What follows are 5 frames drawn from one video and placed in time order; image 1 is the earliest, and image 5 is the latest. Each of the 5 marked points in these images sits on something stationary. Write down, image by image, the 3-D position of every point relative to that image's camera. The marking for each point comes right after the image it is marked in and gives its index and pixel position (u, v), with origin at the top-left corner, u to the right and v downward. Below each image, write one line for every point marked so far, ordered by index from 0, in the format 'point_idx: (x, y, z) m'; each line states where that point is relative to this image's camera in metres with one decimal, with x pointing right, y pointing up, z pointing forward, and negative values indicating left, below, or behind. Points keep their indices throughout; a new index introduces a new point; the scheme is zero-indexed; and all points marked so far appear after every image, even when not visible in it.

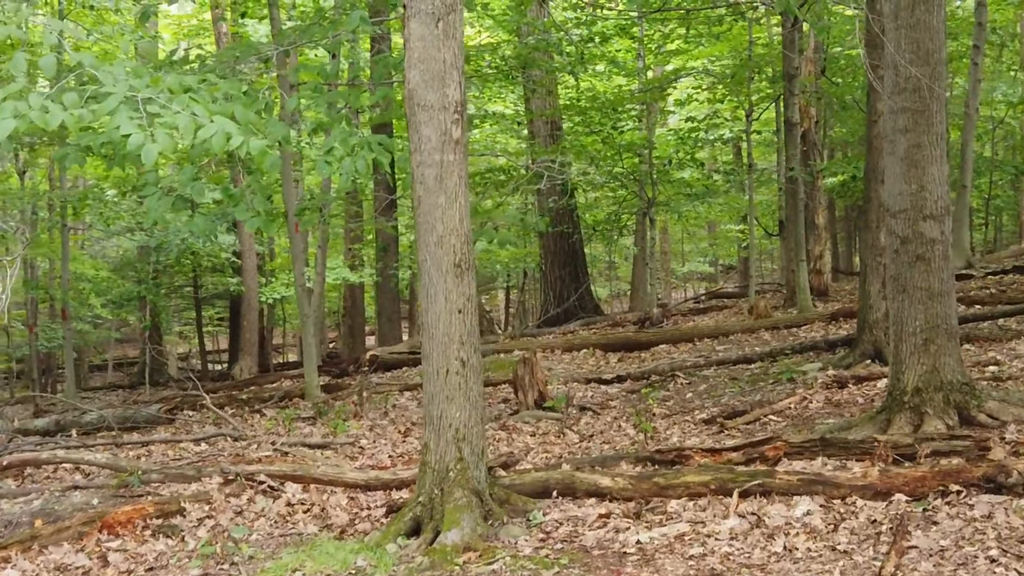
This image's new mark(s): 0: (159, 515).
0: (-2.7, -1.7, +5.7) m
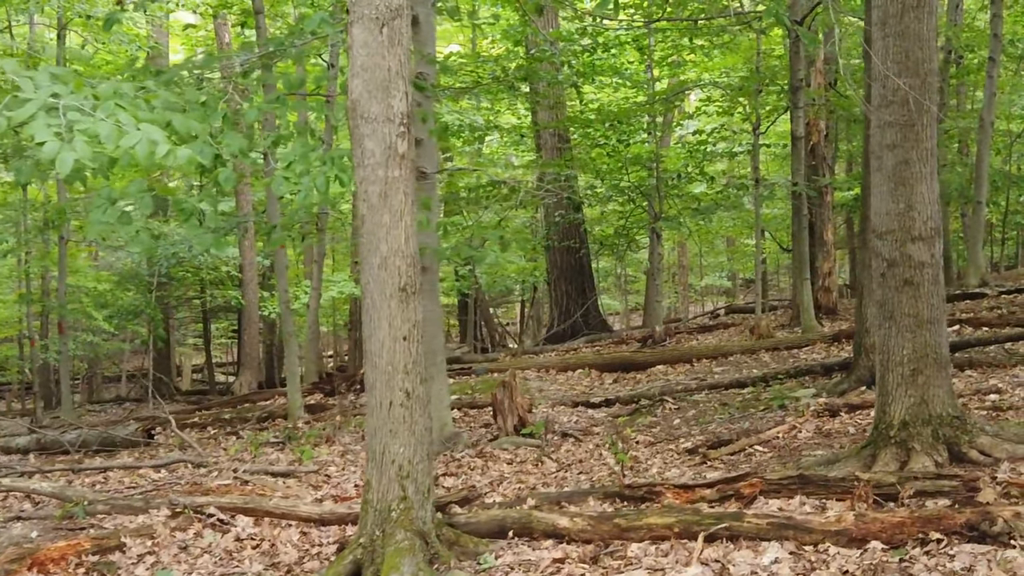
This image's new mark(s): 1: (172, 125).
0: (-3.0, -1.9, +5.4) m
1: (-2.4, +1.1, +5.3) m
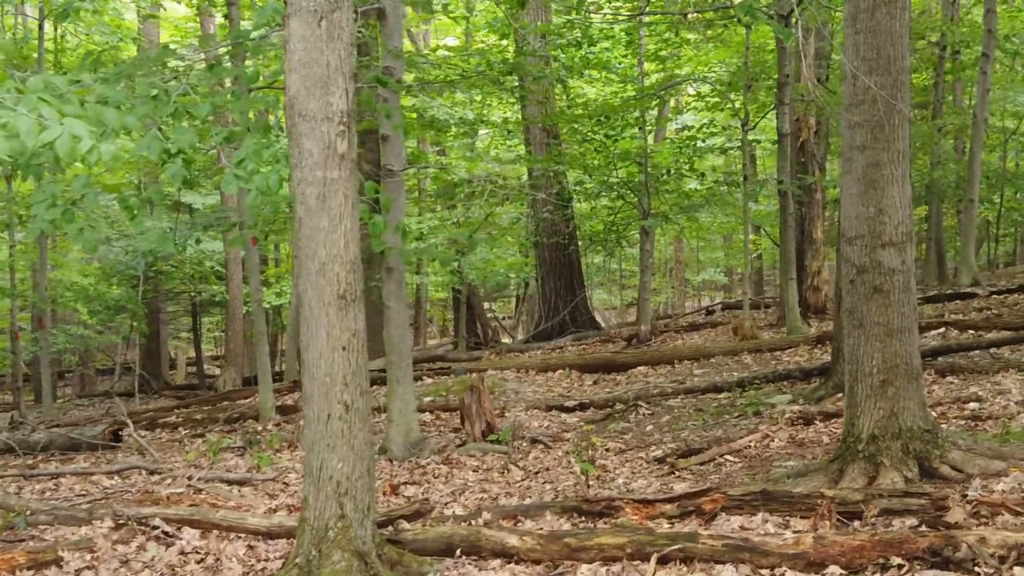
0: (-3.3, -1.9, +5.2) m
1: (-2.7, +1.1, +5.0) m
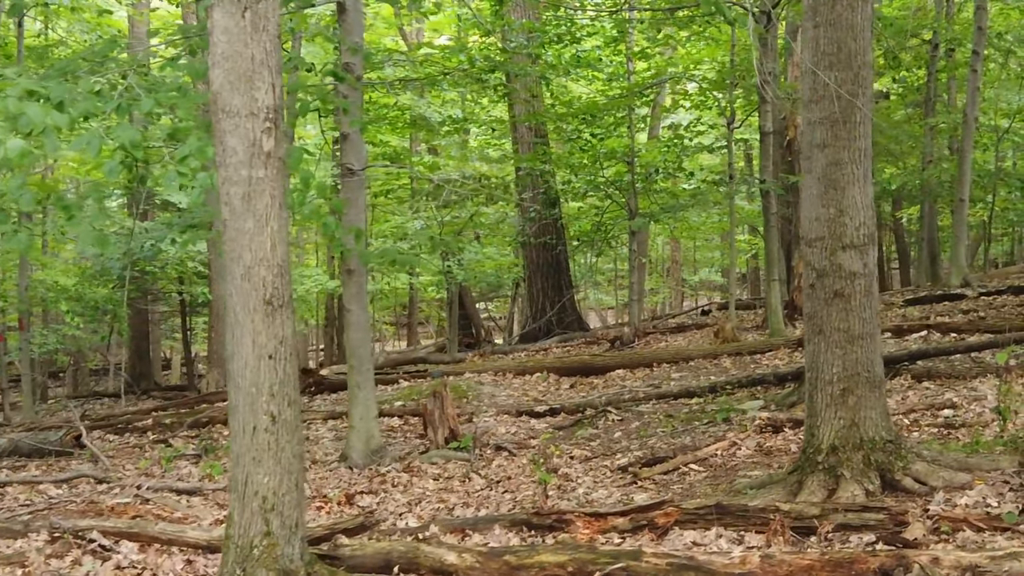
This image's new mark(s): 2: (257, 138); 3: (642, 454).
0: (-3.6, -1.9, +5.0) m
1: (-3.0, +1.1, +4.8) m
2: (-1.4, +0.8, +4.1) m
3: (+1.2, -1.5, +6.9) m
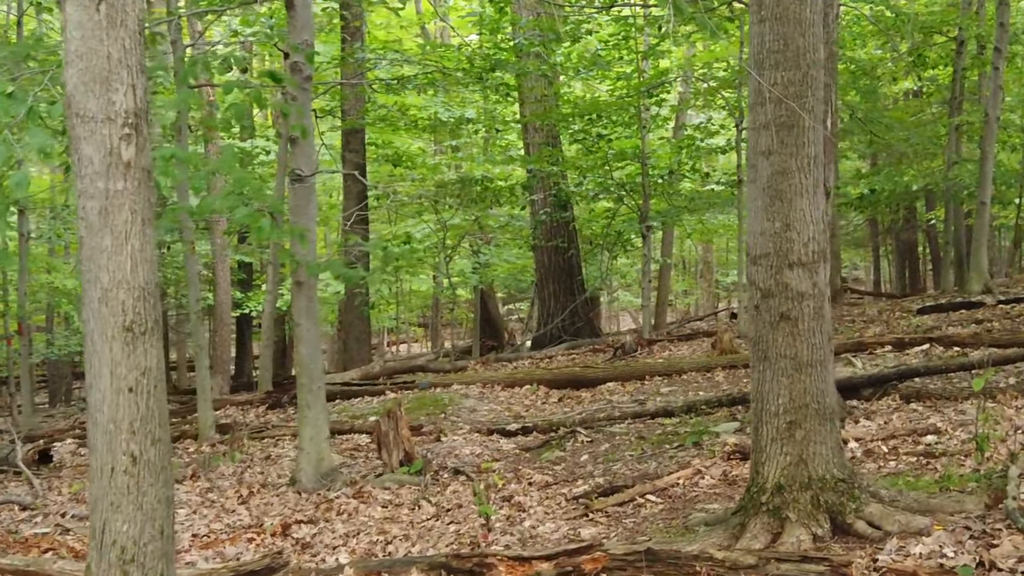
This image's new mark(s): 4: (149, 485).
0: (-4.1, -2.1, +4.7) m
1: (-3.5, +0.9, +4.5) m
2: (-1.9, +0.7, +3.7) m
3: (+0.8, -1.6, +6.4) m
4: (-1.8, -1.0, +3.7) m
